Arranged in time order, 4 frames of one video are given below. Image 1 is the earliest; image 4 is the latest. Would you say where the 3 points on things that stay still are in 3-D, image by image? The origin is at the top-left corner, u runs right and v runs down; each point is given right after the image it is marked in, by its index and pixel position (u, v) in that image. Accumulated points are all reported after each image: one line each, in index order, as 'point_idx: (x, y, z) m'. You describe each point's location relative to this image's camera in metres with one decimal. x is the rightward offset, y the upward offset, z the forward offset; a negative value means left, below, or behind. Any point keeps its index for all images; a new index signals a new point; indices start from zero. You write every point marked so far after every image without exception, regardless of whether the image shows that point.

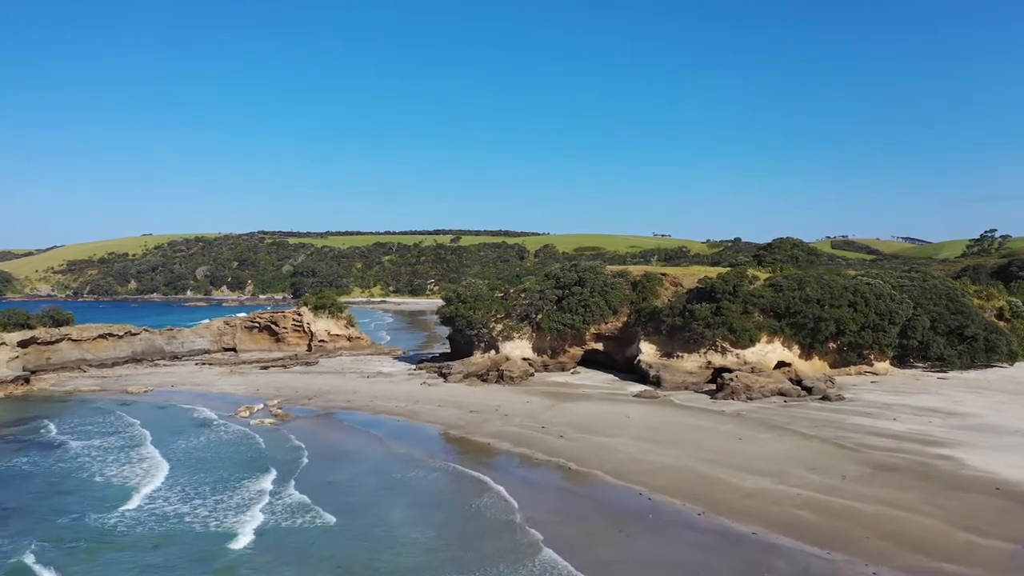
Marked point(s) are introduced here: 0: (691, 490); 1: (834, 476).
0: (+3.7, -4.1, +17.7) m
1: (+6.8, -4.0, +18.5) m
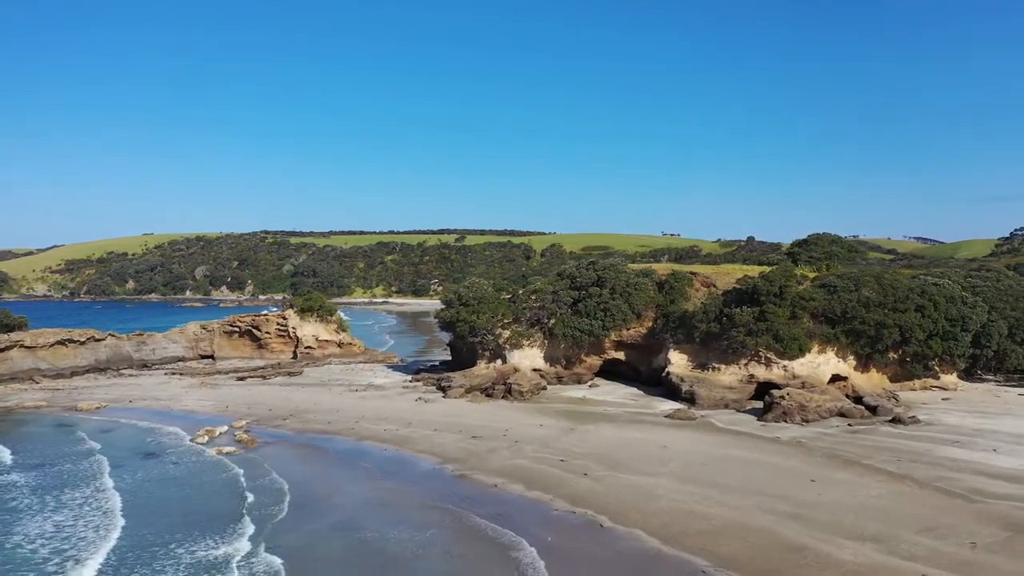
0: (+3.9, -4.1, +13.0) m
1: (+7.1, -4.0, +13.8) m
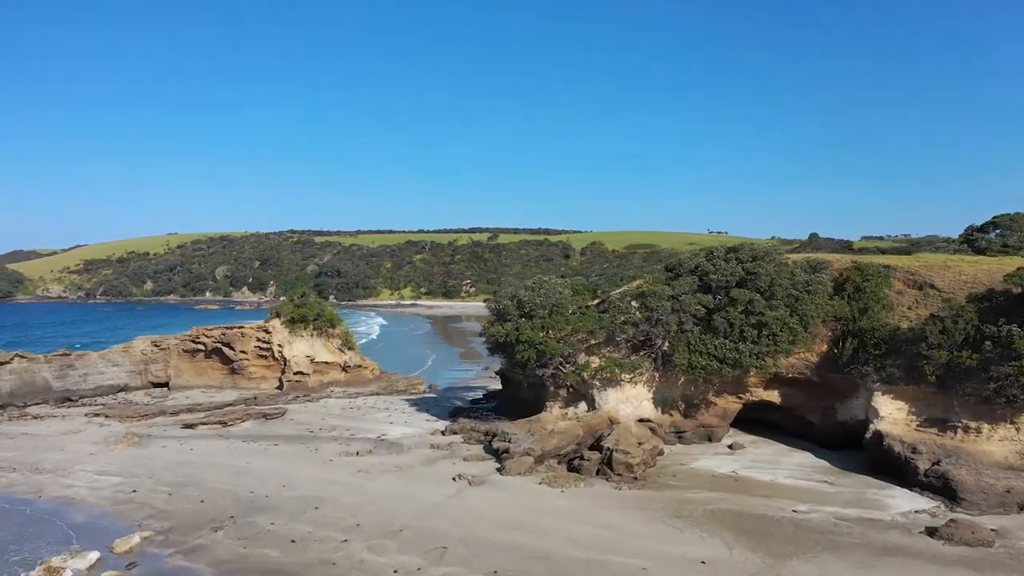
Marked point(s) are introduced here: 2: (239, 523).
0: (+5.4, -4.2, +0.6) m
1: (+8.6, -4.0, +1.3) m
2: (-4.7, -4.0, +15.0) m
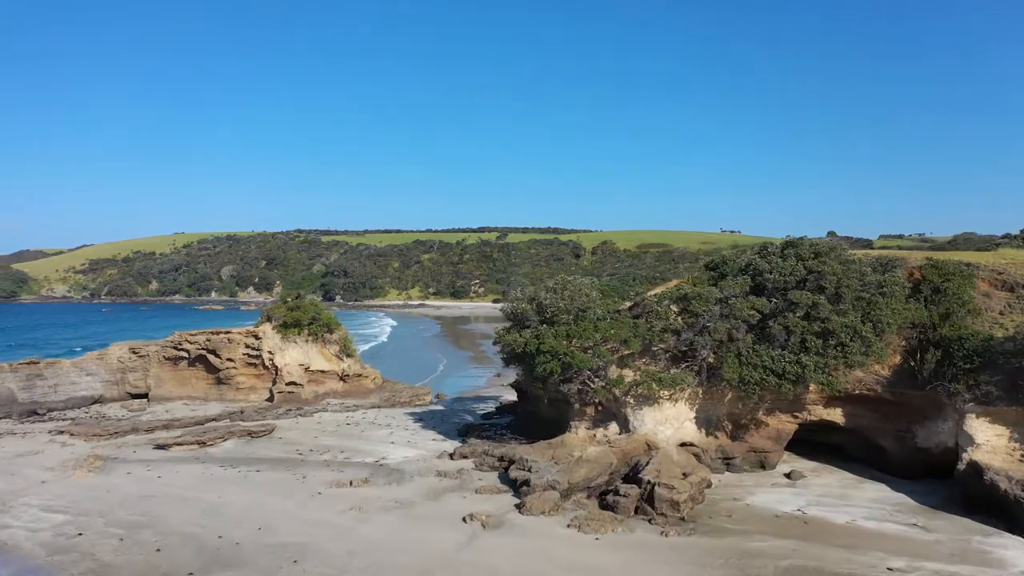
0: (+5.6, -4.2, -2.4) m
1: (+8.8, -4.1, -1.8) m
2: (-4.3, -4.1, +12.1) m
